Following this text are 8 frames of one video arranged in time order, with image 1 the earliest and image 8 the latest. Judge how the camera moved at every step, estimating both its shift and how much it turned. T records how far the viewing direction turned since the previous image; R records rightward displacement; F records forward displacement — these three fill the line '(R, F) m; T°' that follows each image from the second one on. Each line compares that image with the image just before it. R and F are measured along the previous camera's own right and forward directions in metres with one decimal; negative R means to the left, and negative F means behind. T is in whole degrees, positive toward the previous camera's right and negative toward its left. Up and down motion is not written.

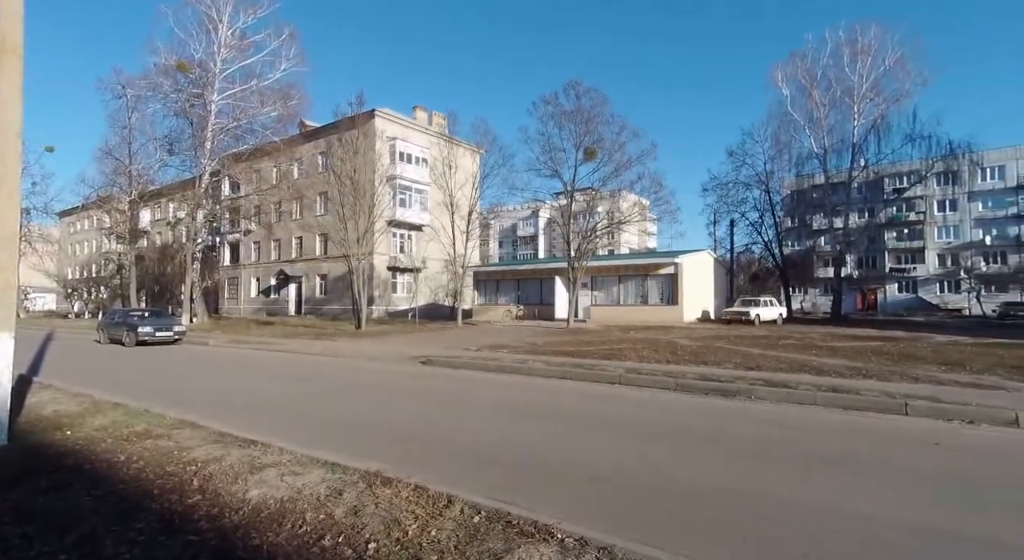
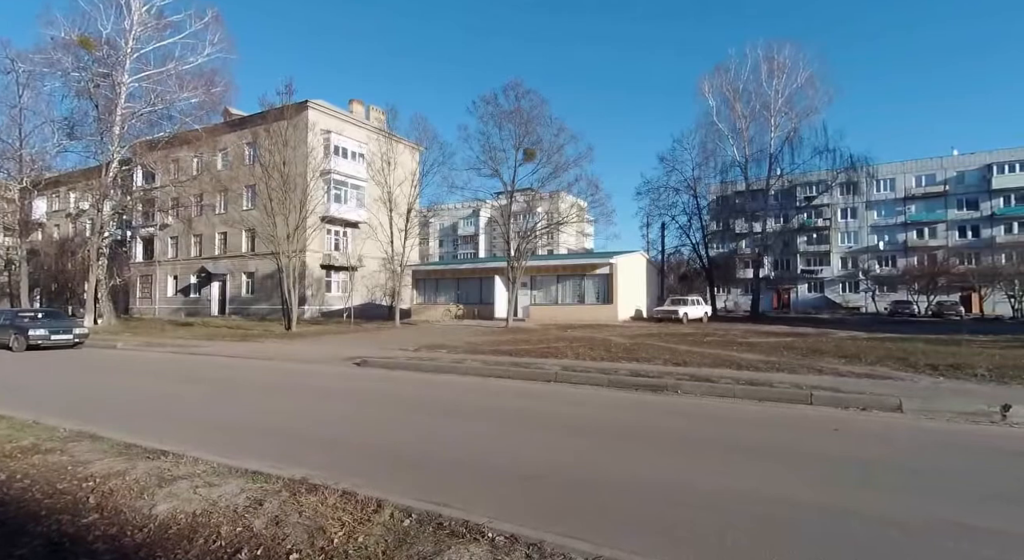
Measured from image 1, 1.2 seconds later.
(+1.0, +0.2) m; +3°
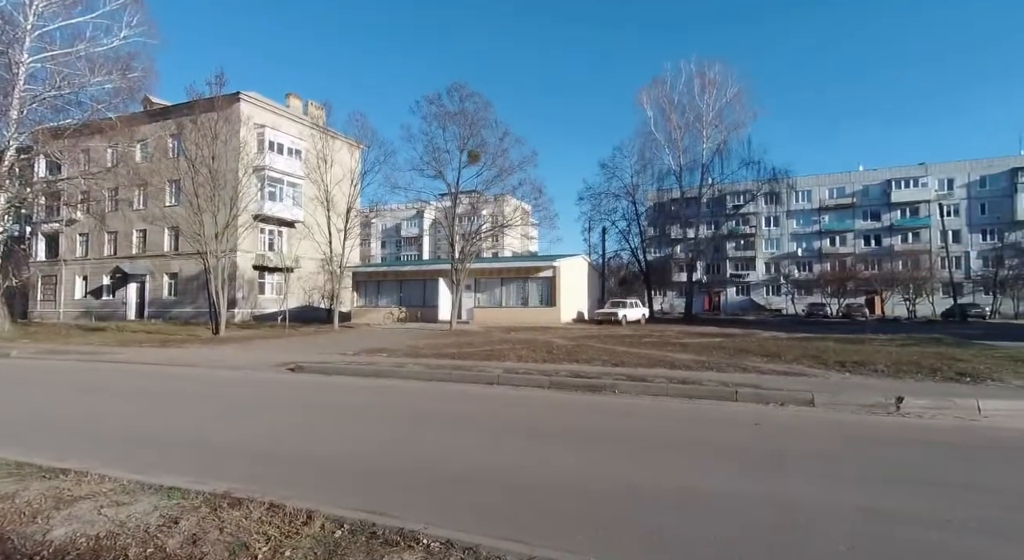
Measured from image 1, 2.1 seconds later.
(+0.1, +0.1) m; +6°
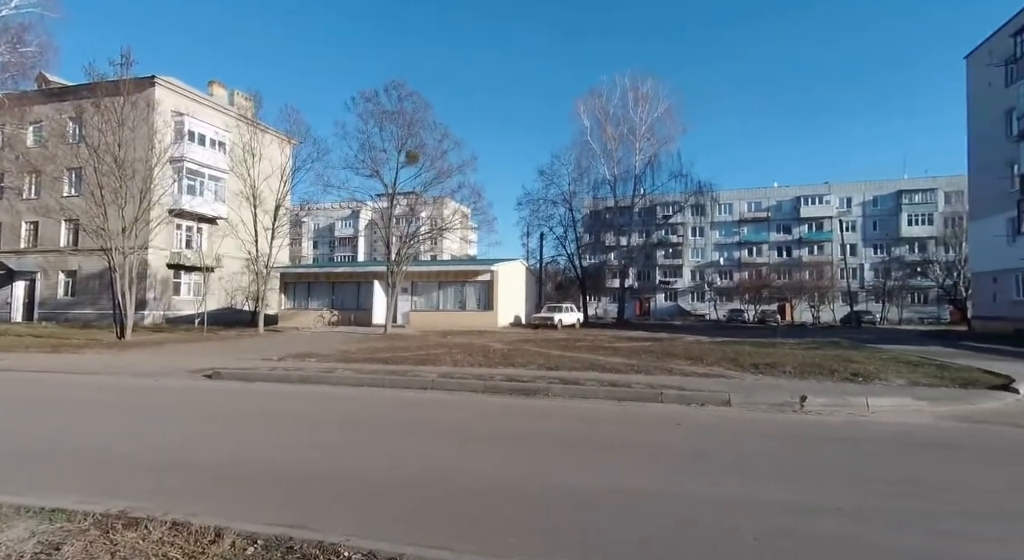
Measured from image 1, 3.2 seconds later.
(+0.1, +0.2) m; +6°
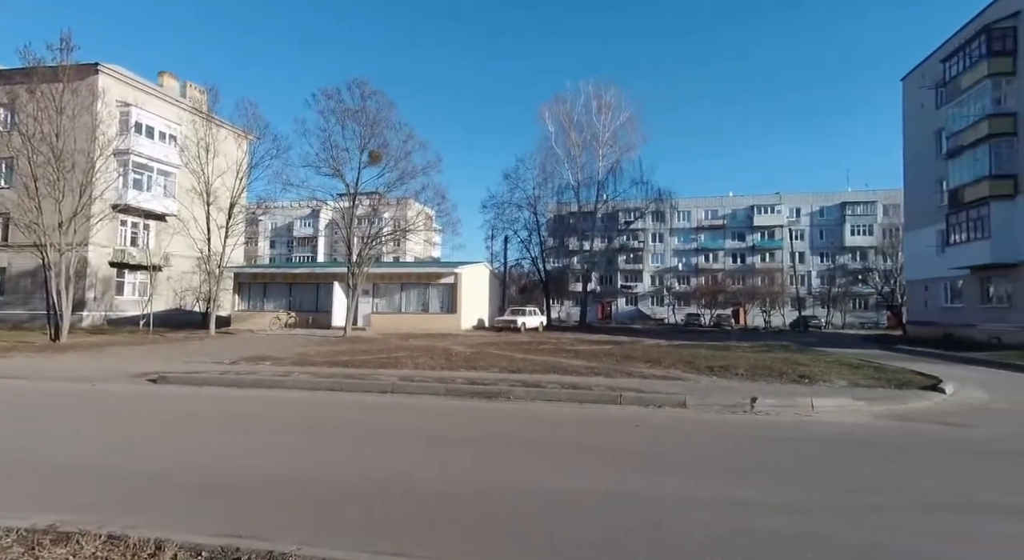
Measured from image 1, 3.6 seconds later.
(0.0, +0.2) m; +4°
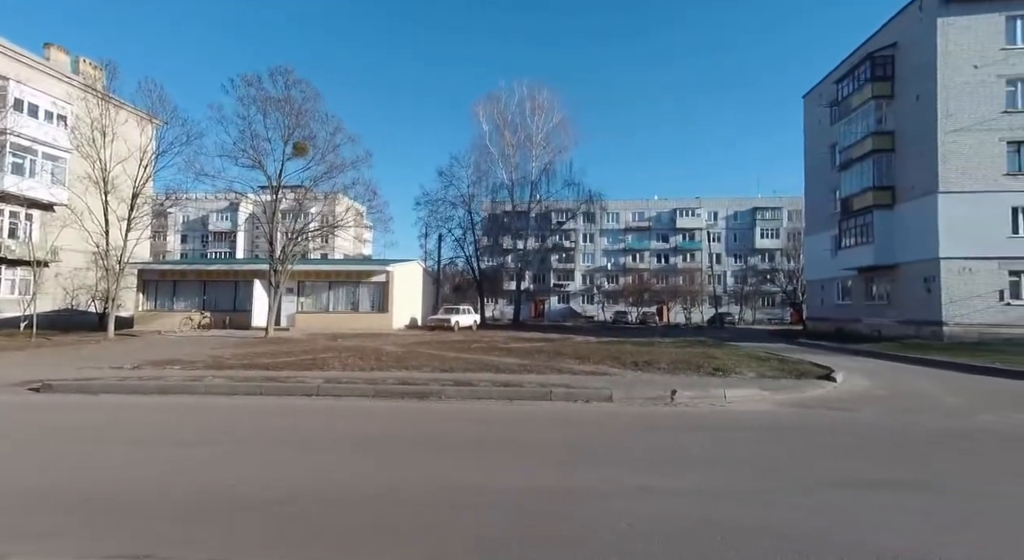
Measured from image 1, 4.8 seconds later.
(0.0, +0.4) m; +7°
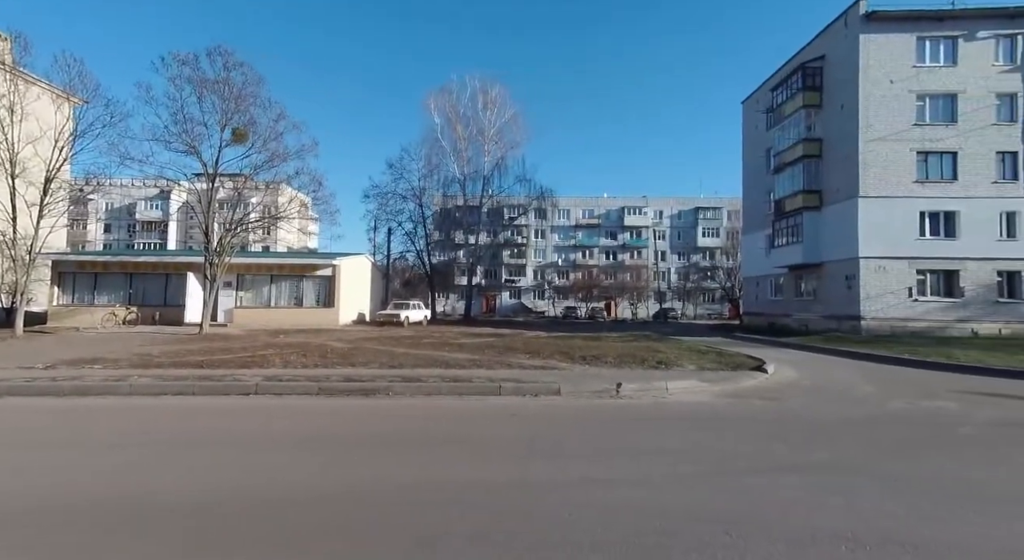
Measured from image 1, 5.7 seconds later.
(0.0, +0.3) m; +5°
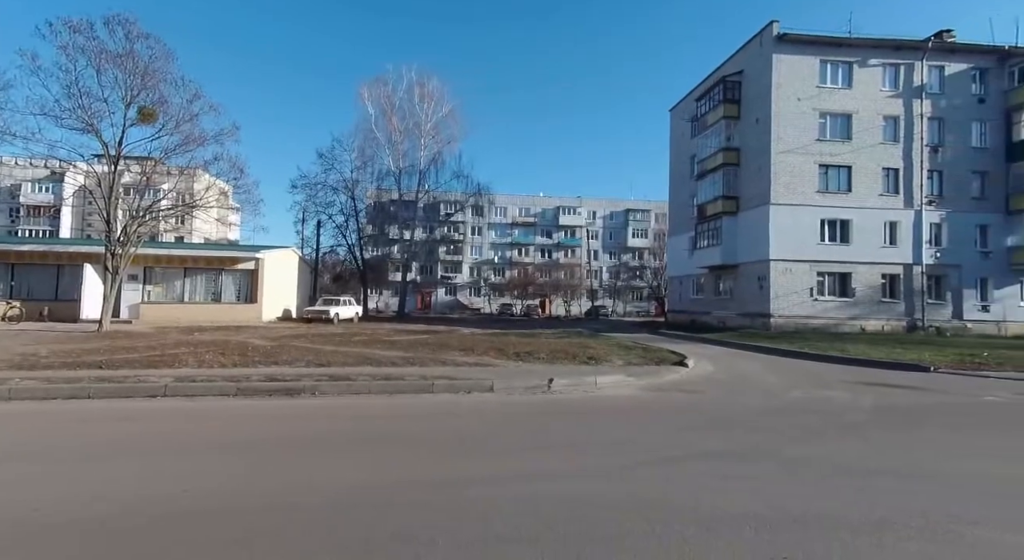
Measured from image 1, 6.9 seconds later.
(+0.2, +0.1) m; +7°
